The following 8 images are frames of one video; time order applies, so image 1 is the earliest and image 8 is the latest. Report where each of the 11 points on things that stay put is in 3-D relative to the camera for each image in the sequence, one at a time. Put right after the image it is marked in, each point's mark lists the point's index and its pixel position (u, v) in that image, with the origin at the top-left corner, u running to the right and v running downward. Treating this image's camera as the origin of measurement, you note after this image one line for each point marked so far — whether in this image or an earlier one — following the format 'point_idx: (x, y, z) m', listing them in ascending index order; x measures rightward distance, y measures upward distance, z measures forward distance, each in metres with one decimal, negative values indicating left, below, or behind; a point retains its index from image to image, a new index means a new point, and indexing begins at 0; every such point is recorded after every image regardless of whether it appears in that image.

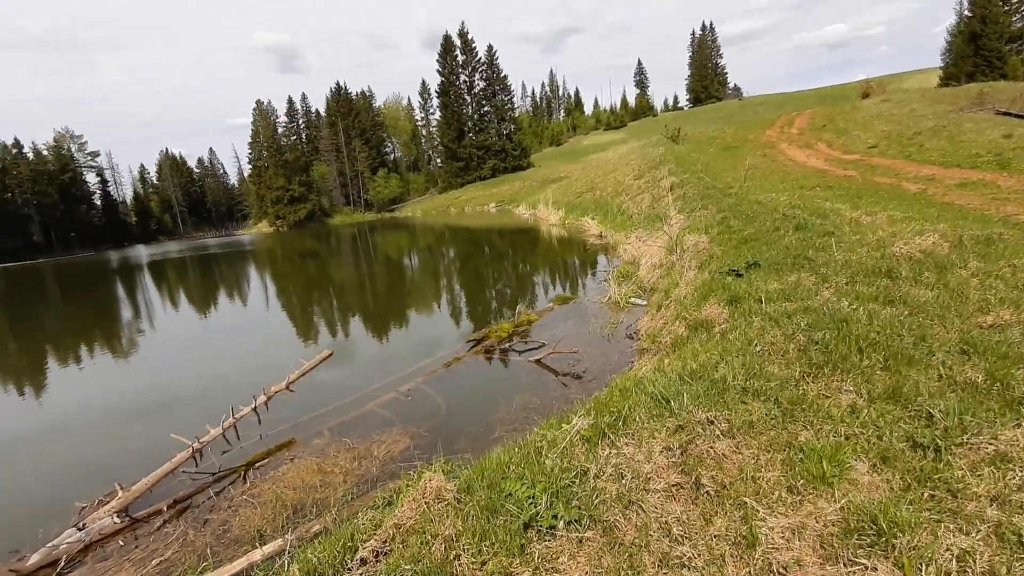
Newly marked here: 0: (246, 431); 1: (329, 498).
0: (-3.8, -2.0, +7.1) m
1: (-1.8, -2.1, +4.9) m
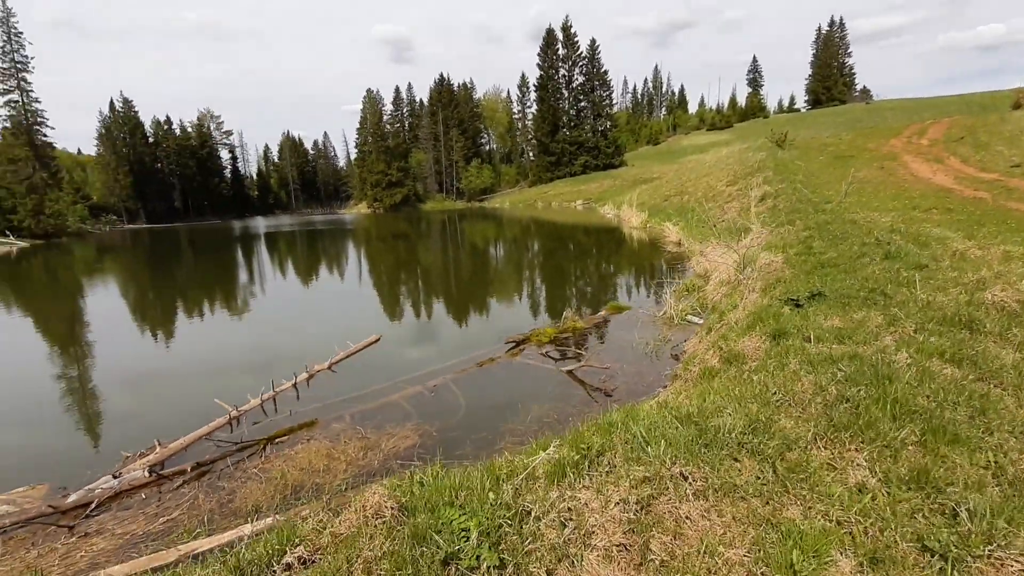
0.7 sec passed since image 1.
0: (-3.4, -1.8, +7.6) m
1: (-1.9, -2.0, +5.1) m
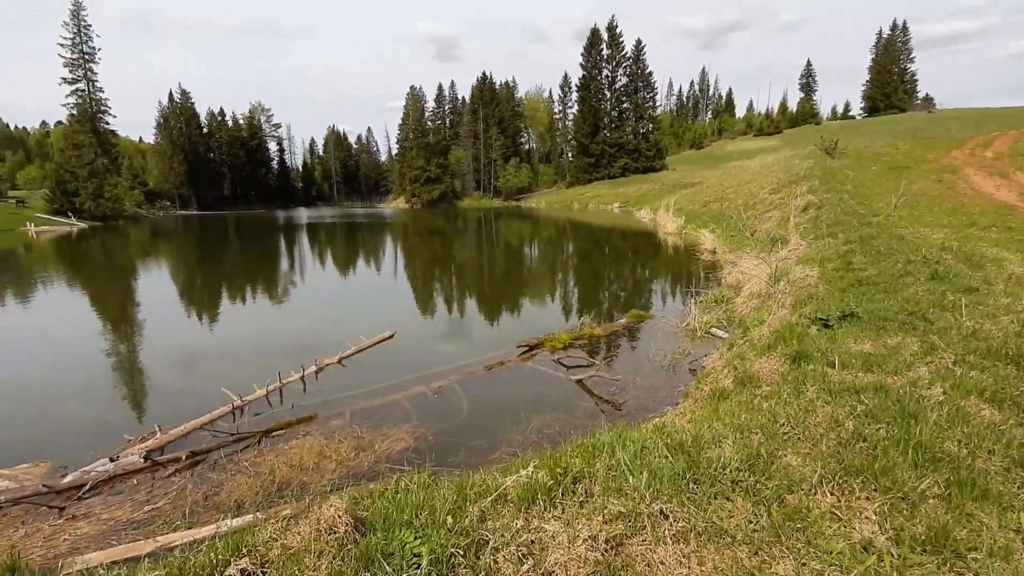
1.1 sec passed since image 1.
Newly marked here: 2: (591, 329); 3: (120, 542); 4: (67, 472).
0: (-3.4, -1.6, +7.6) m
1: (-2.0, -1.9, +5.0) m
2: (+1.6, -0.8, +10.1) m
3: (-3.3, -2.1, +4.2) m
4: (-4.8, -2.0, +5.4) m
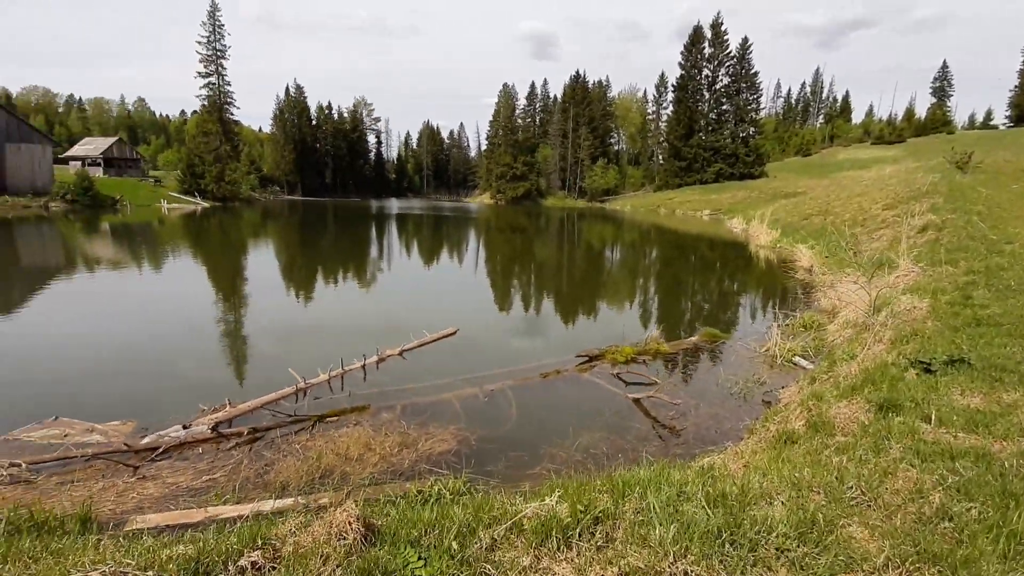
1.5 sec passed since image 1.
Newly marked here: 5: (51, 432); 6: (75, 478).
0: (-2.6, -1.5, +7.9) m
1: (-1.6, -1.9, +5.1) m
2: (+2.8, -1.1, +9.6) m
3: (-3.0, -2.0, +4.5) m
4: (-4.3, -1.7, +5.9) m
5: (-5.4, -1.7, +5.8) m
6: (-4.3, -1.9, +4.9) m
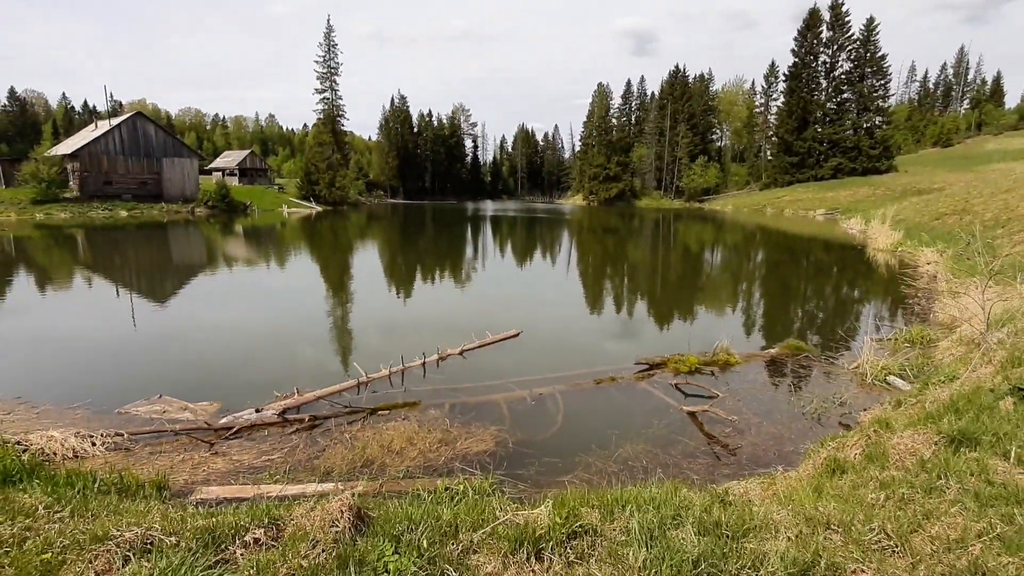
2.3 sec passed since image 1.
0: (-1.7, -1.5, +8.2) m
1: (-1.3, -1.9, +5.4) m
2: (+3.8, -1.2, +8.9) m
3: (-2.8, -1.9, +5.0) m
4: (-3.8, -1.7, +6.7) m
5: (-4.9, -1.6, +6.8) m
6: (-4.0, -1.8, +5.7) m
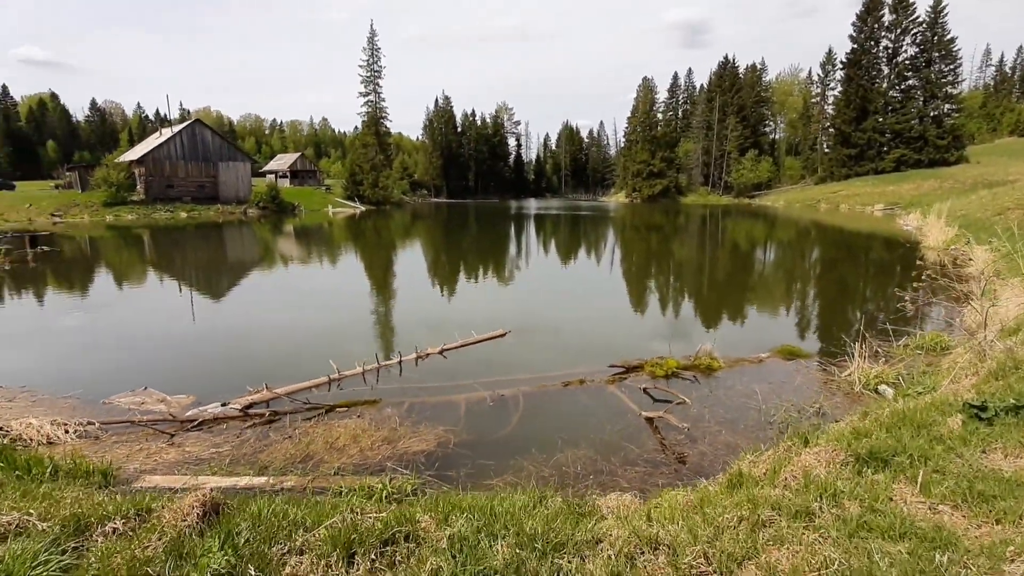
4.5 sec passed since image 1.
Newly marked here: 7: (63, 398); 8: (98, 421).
0: (-2.2, -1.5, +8.4) m
1: (-2.0, -1.9, +5.5) m
2: (+3.4, -1.2, +8.6) m
3: (-3.5, -2.0, +5.3) m
4: (-4.4, -1.7, +7.1) m
5: (-5.5, -1.6, +7.2) m
6: (-4.7, -1.8, +6.1) m
7: (-6.6, -1.6, +7.4) m
8: (-5.4, -1.7, +6.6) m
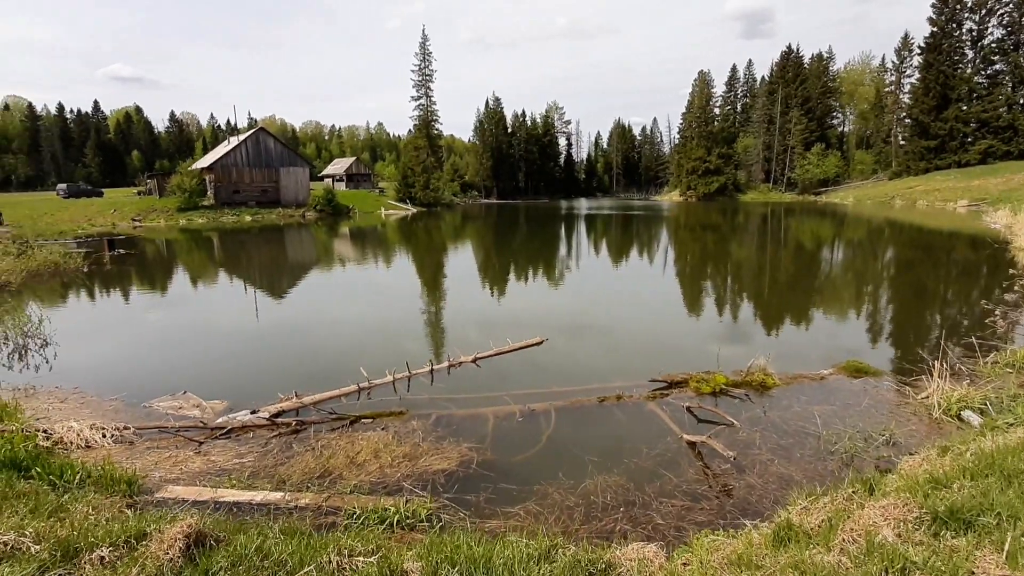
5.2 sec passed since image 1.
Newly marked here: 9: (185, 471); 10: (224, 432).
0: (-1.6, -1.6, +8.2) m
1: (-1.8, -2.0, +5.3) m
2: (+4.0, -1.3, +7.8) m
3: (-3.3, -2.1, +5.3) m
4: (-4.0, -1.8, +7.1) m
5: (-5.0, -1.7, +7.4) m
6: (-4.3, -1.9, +6.2) m
7: (-6.2, -1.7, +7.7) m
8: (-5.0, -1.8, +6.7) m
9: (-3.6, -2.0, +5.5) m
10: (-3.7, -1.8, +6.4) m
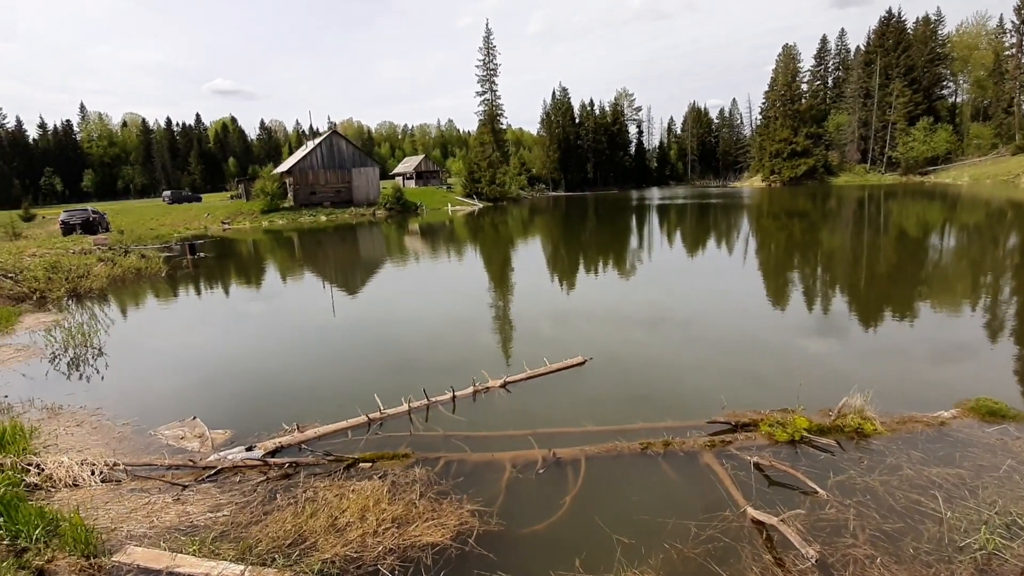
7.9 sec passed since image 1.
0: (-1.2, -1.9, +7.3) m
1: (-1.7, -2.3, +4.5) m
2: (+4.3, -1.6, +6.1) m
3: (-3.2, -2.4, +4.6) m
4: (-3.7, -2.1, +6.5) m
5: (-4.6, -2.0, +7.0) m
6: (-4.2, -2.2, +5.6) m
7: (-5.7, -2.0, +7.4) m
8: (-4.8, -2.1, +6.3) m
9: (-3.5, -2.3, +4.9) m
10: (-3.5, -2.1, +5.8) m
